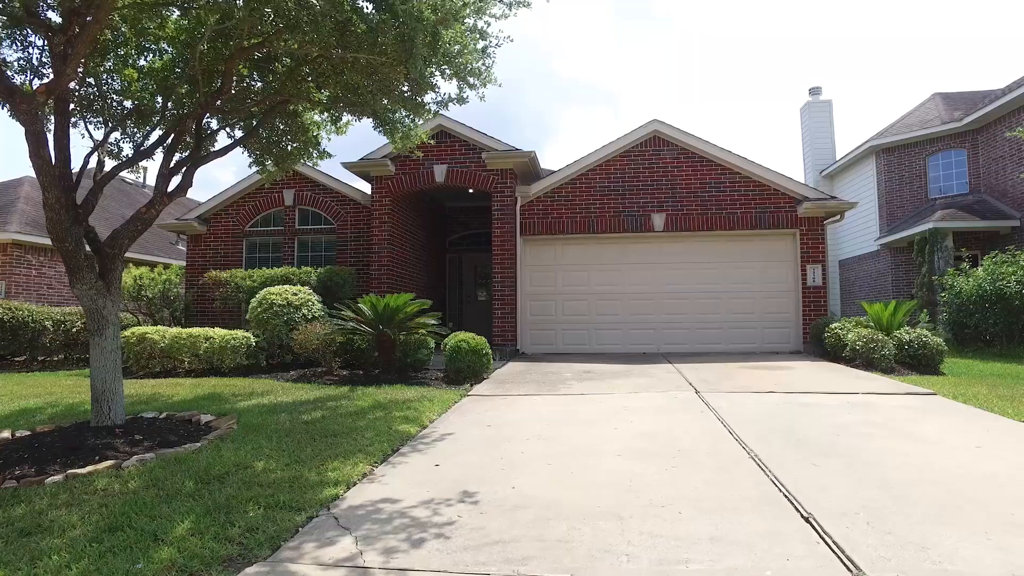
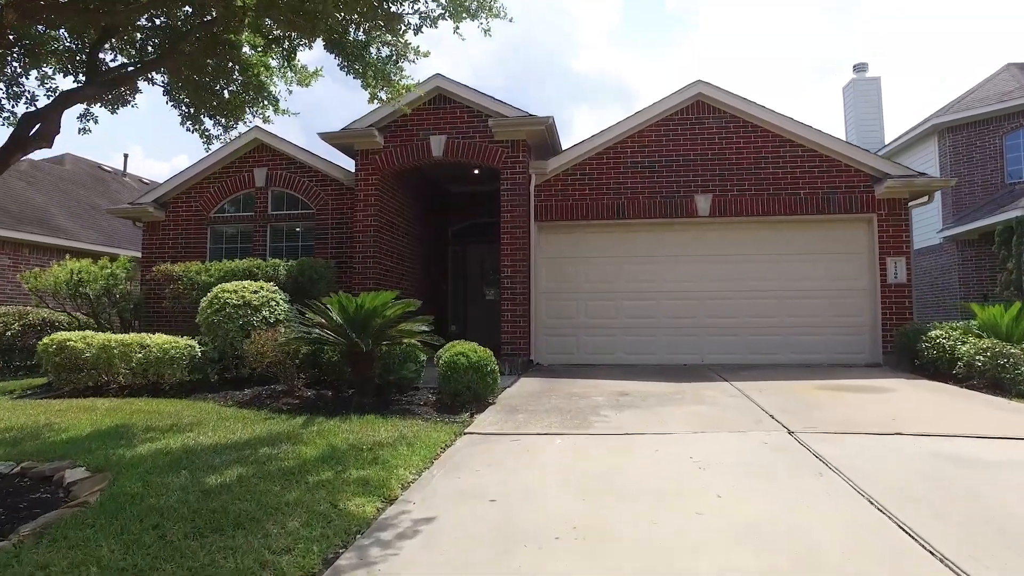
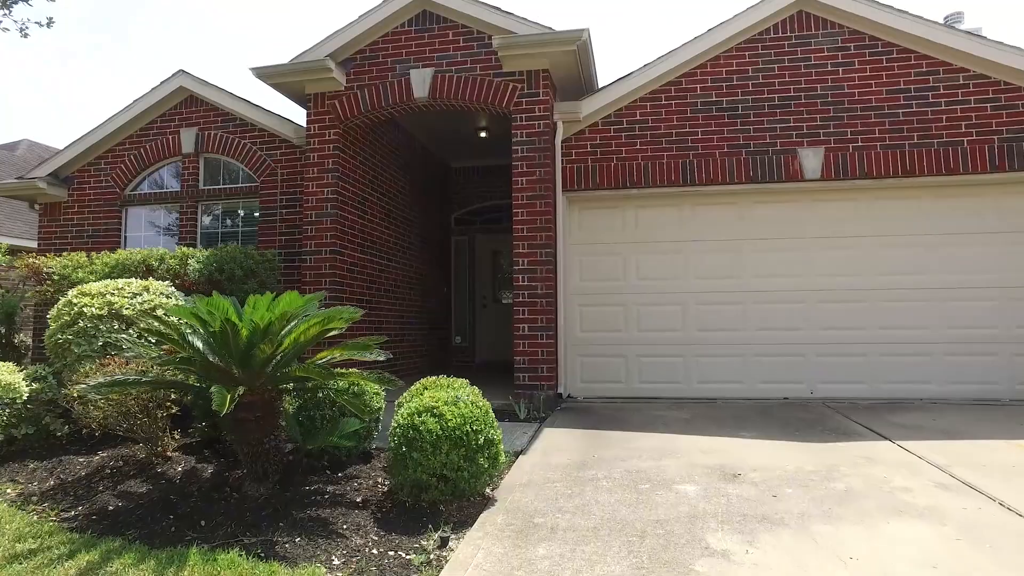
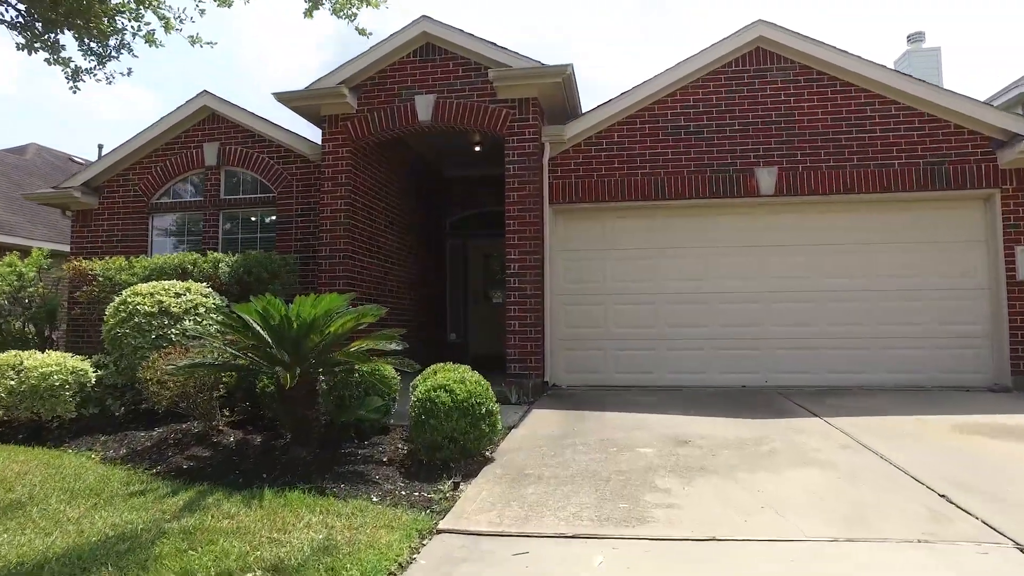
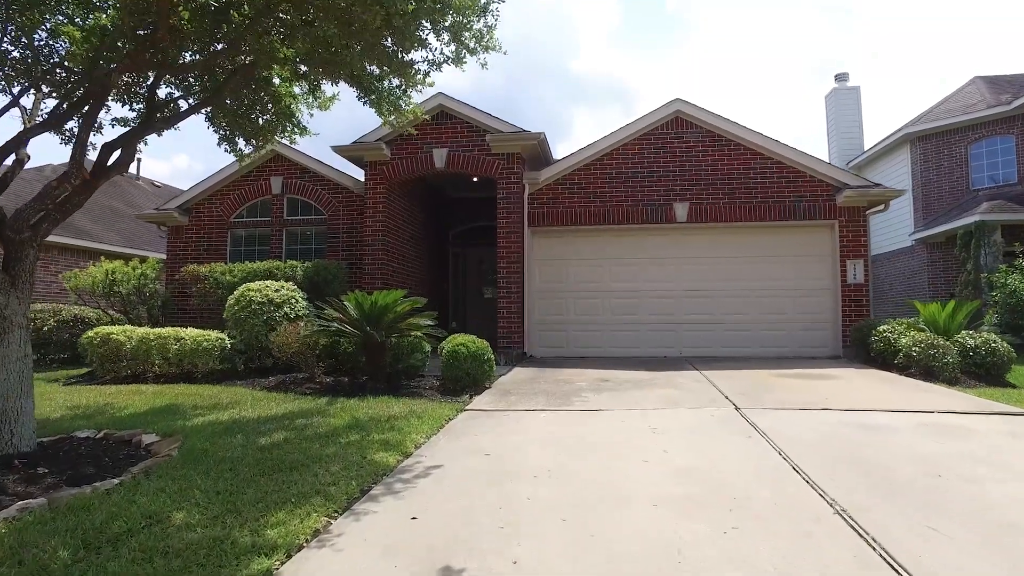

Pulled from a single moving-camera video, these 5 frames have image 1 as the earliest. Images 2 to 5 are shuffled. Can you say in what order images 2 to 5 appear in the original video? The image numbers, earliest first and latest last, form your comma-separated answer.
5, 2, 4, 3
